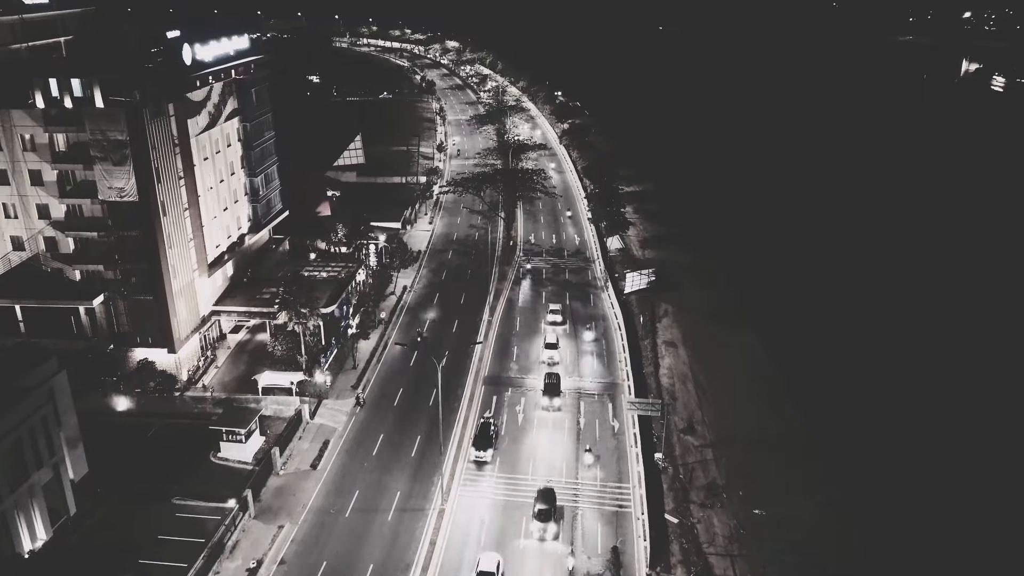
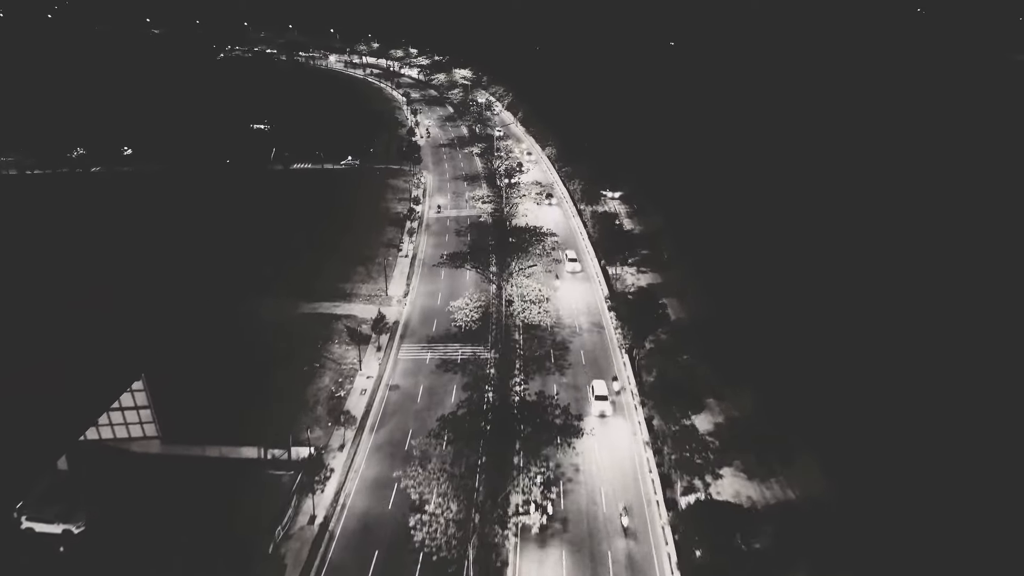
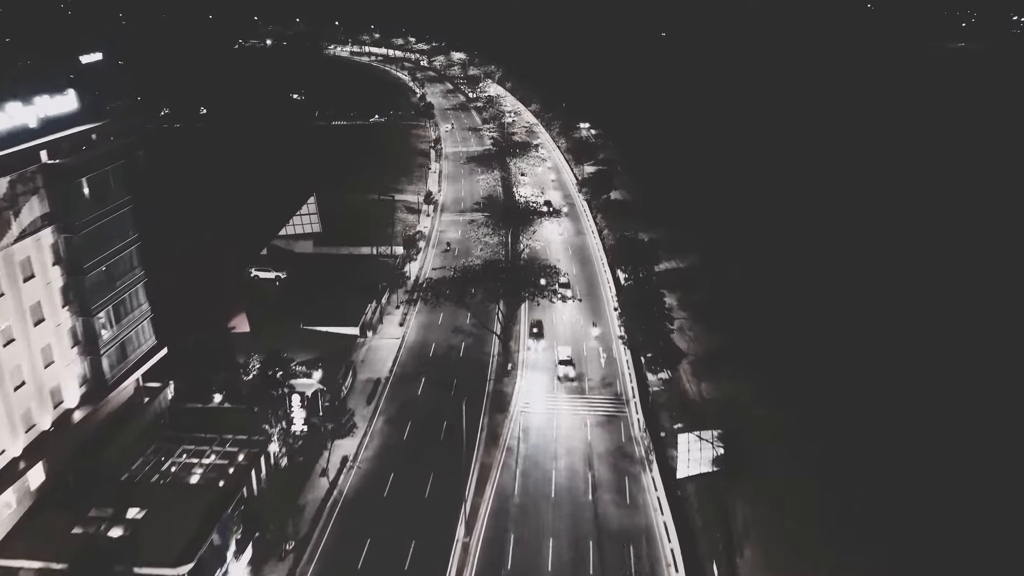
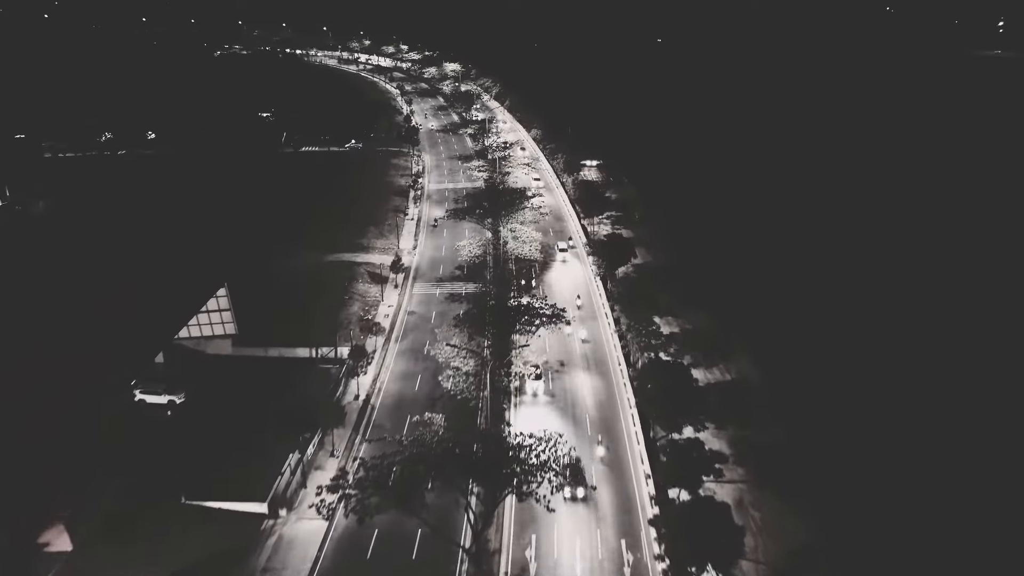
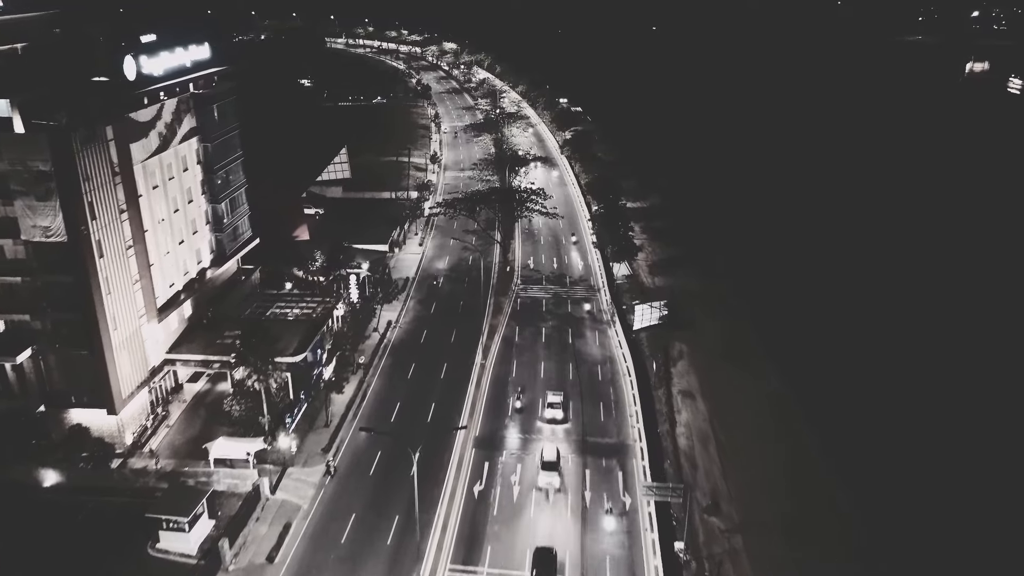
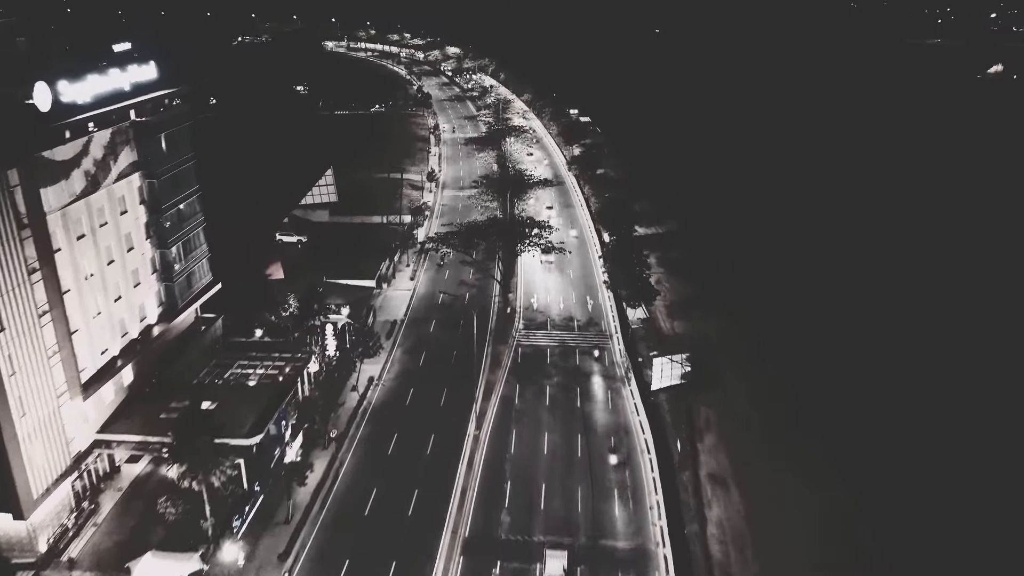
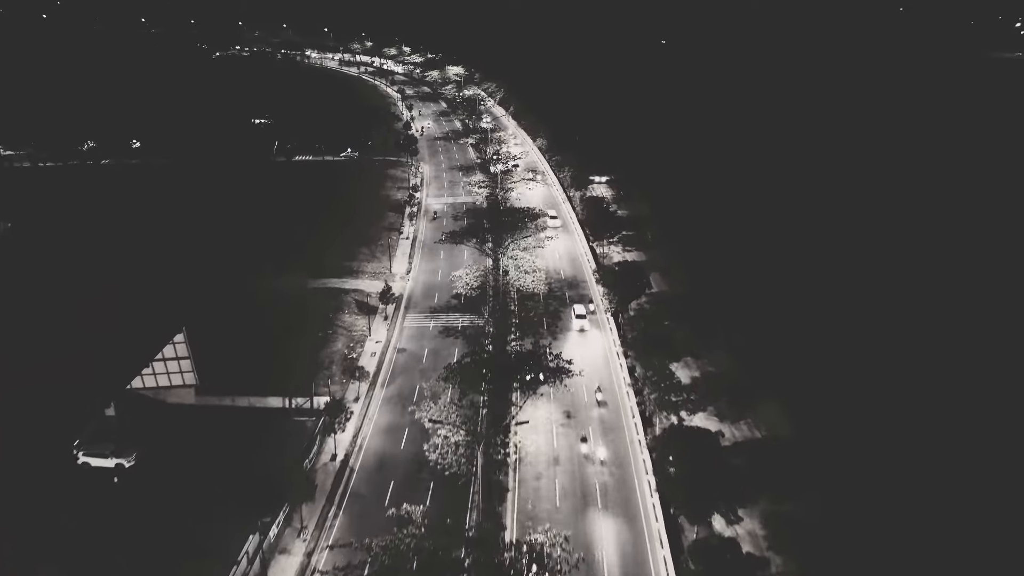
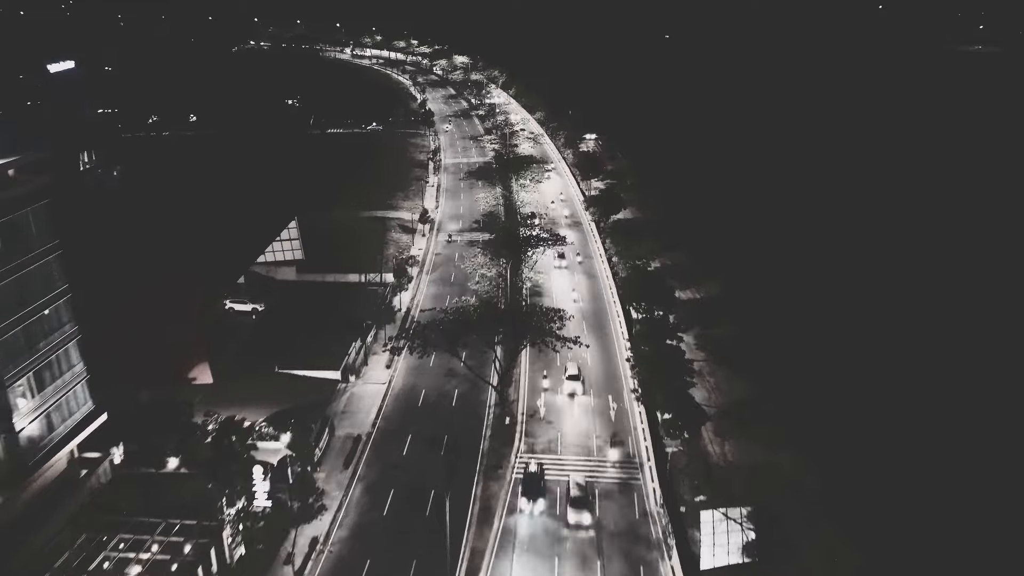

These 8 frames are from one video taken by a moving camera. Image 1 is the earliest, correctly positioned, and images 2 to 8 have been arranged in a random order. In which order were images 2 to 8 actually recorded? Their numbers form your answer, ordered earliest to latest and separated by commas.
5, 6, 3, 8, 4, 7, 2
